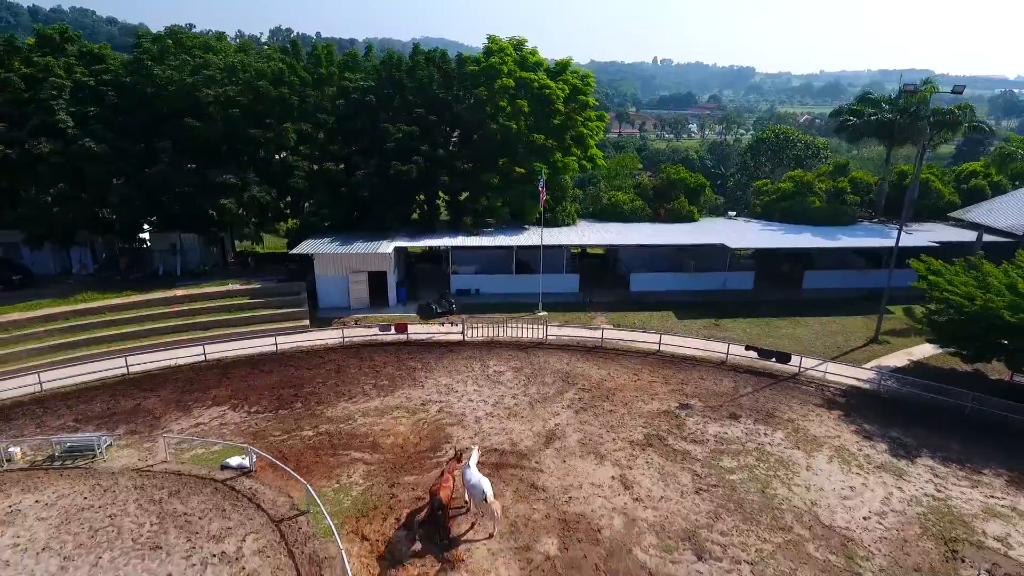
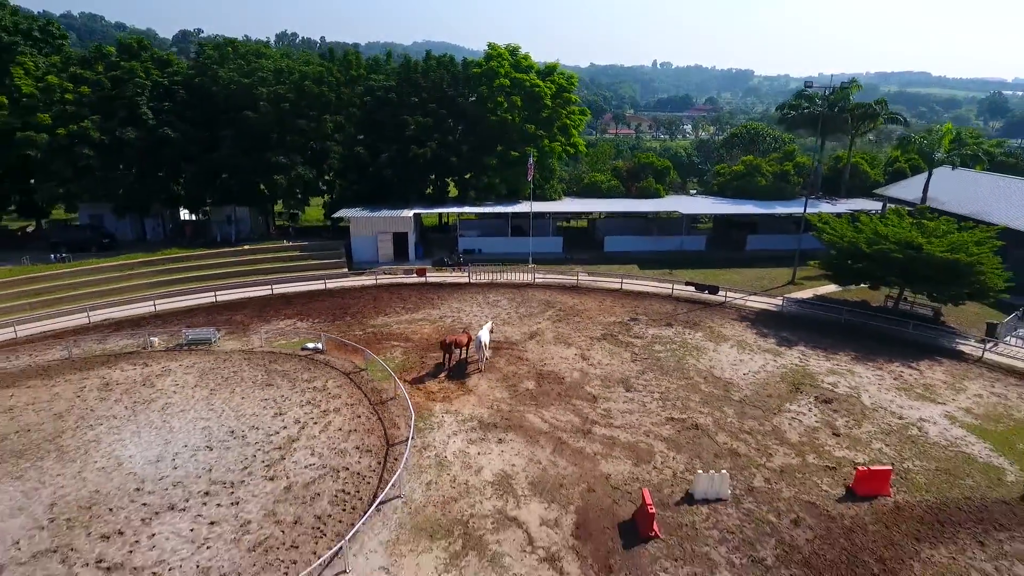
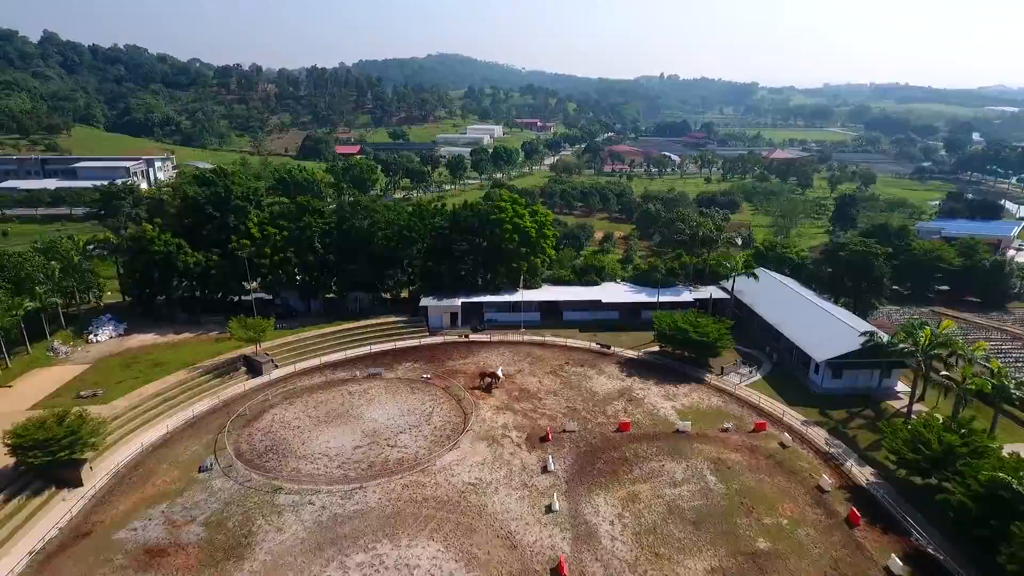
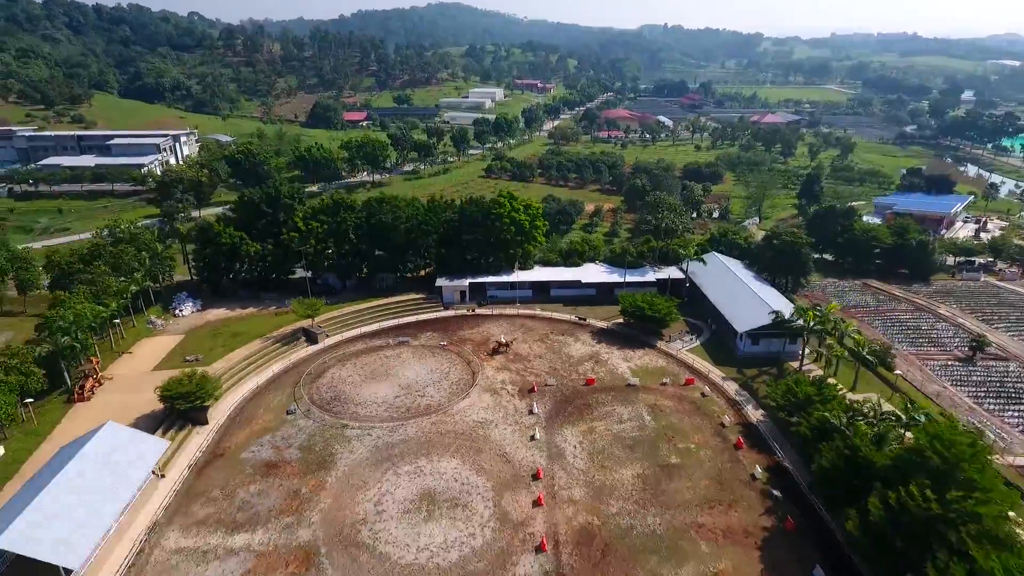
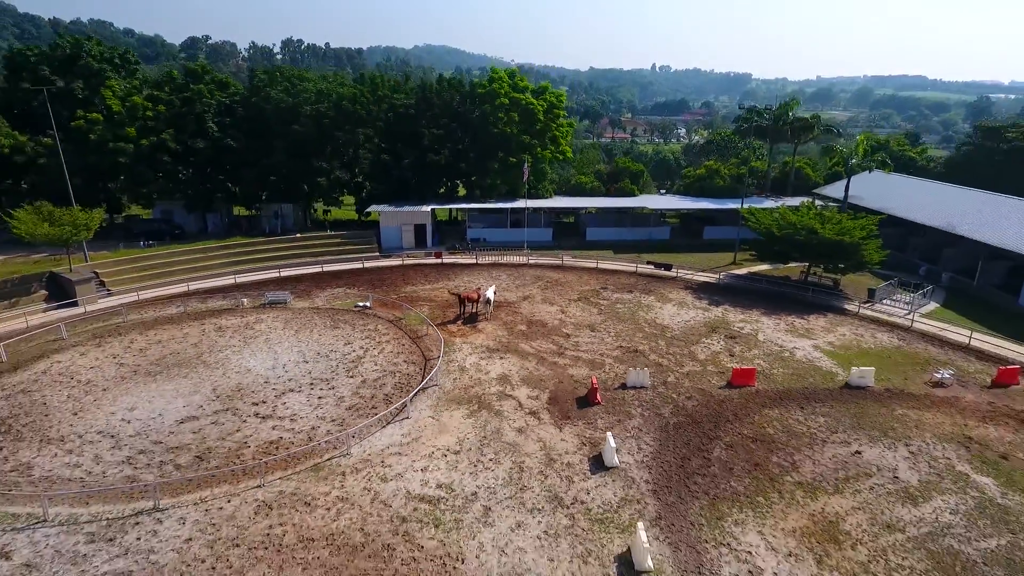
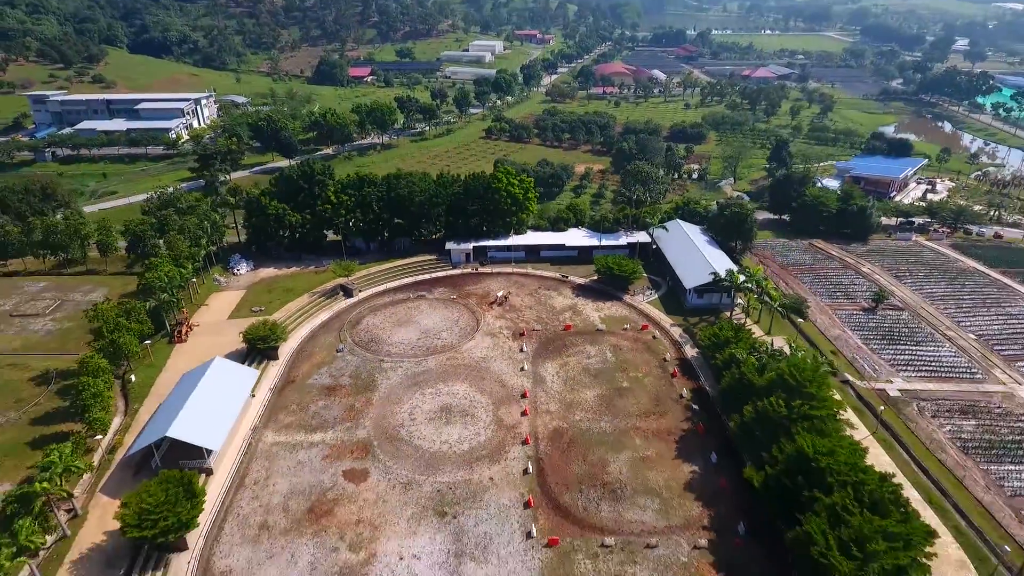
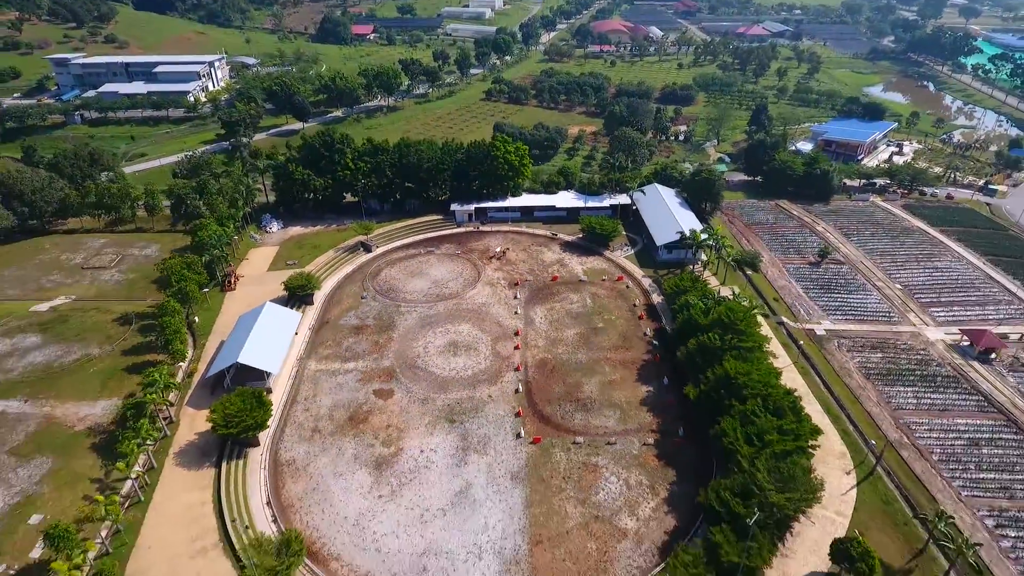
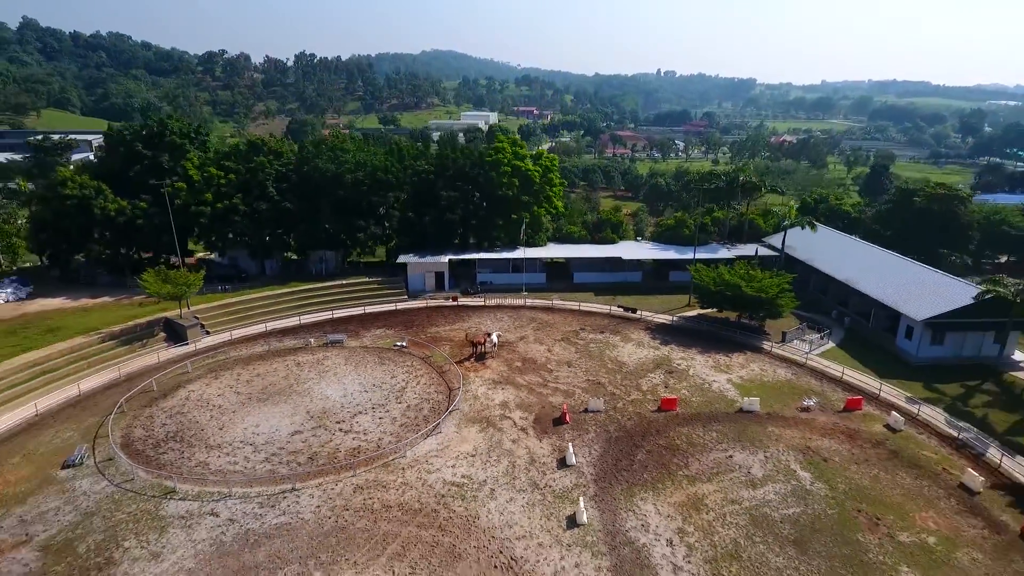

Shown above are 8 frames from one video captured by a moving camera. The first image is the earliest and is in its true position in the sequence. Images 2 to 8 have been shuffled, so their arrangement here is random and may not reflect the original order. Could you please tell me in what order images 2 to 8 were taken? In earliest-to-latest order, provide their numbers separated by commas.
2, 5, 8, 3, 4, 6, 7
